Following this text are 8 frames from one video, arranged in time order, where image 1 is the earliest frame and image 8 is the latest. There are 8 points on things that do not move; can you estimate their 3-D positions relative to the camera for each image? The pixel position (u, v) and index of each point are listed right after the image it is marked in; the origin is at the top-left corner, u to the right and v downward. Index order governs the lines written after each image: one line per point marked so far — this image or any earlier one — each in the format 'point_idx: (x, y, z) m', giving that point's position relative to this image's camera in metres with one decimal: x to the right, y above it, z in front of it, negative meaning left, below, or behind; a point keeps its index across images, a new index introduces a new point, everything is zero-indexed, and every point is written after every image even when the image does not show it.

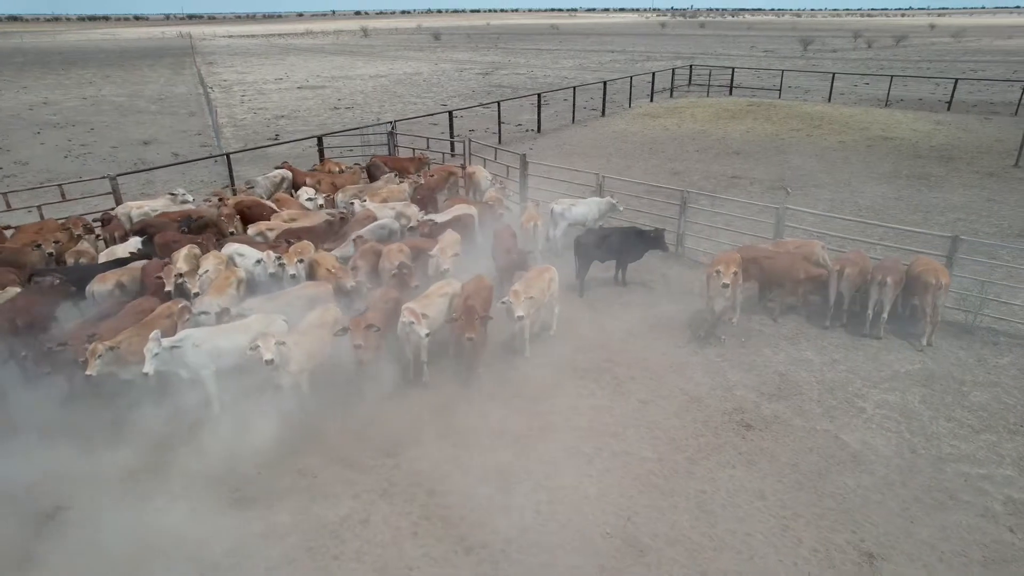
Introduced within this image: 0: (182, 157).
0: (-9.9, +3.9, +19.3) m
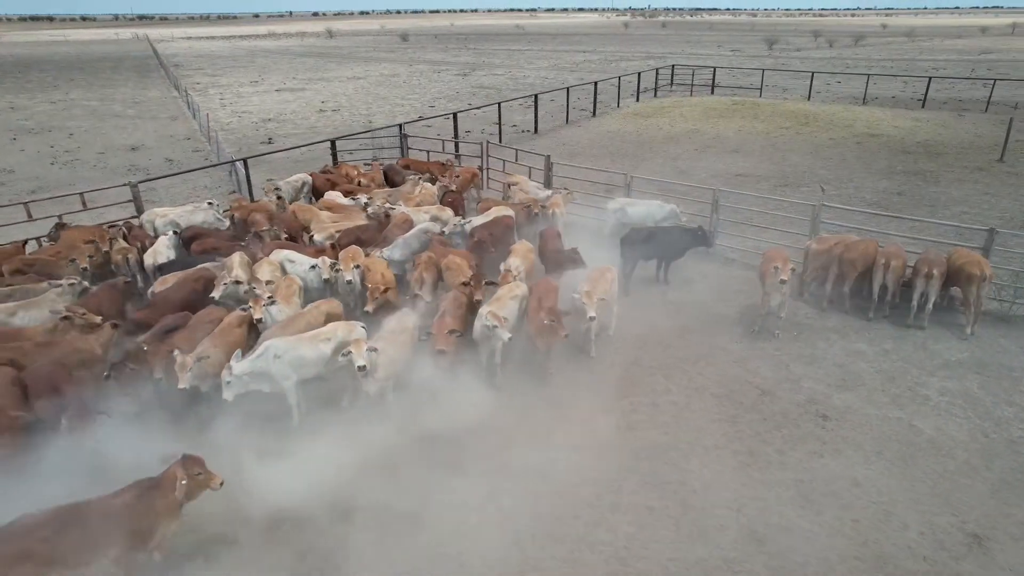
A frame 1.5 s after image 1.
0: (-9.8, +3.6, +18.8) m
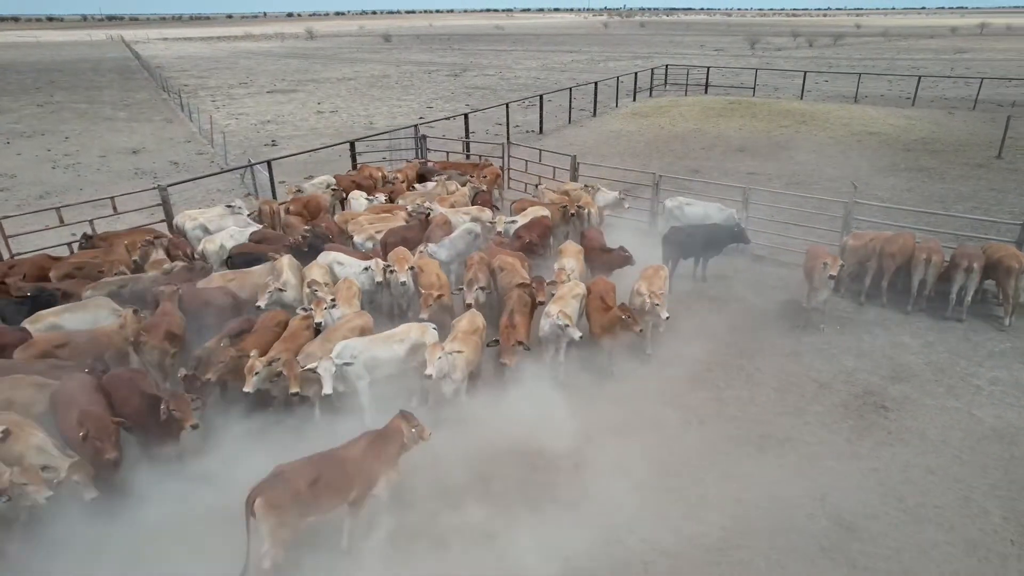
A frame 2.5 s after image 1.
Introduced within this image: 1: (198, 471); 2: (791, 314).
0: (-9.4, +3.5, +18.6) m
1: (-2.9, -1.7, +5.9) m
2: (+4.0, -0.3, +9.2) m
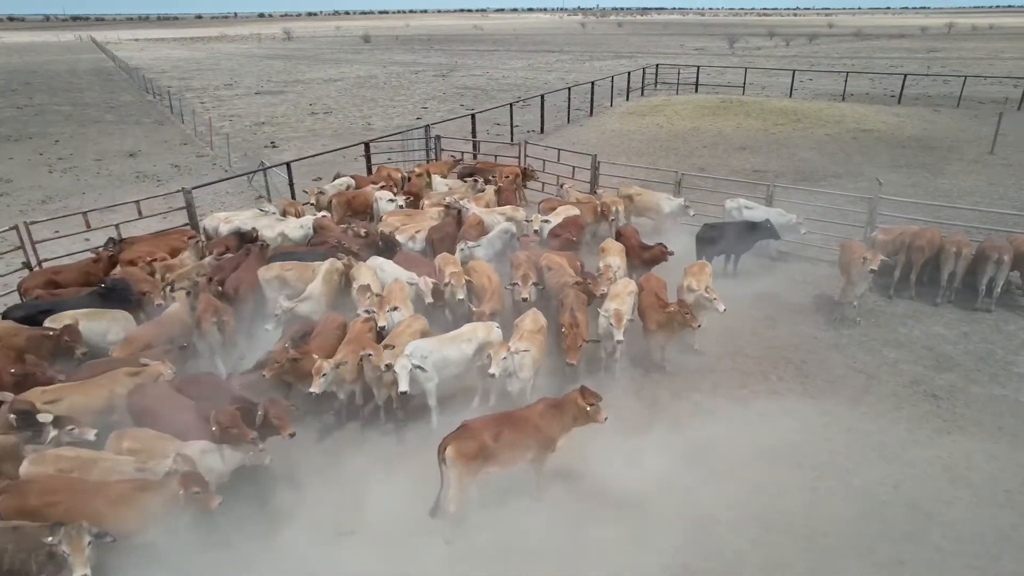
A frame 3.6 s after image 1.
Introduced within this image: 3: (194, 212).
0: (-9.2, +3.4, +18.3) m
1: (-2.2, -1.7, +5.9) m
2: (+4.6, -0.3, +9.4) m
3: (-5.4, +1.3, +11.0) m
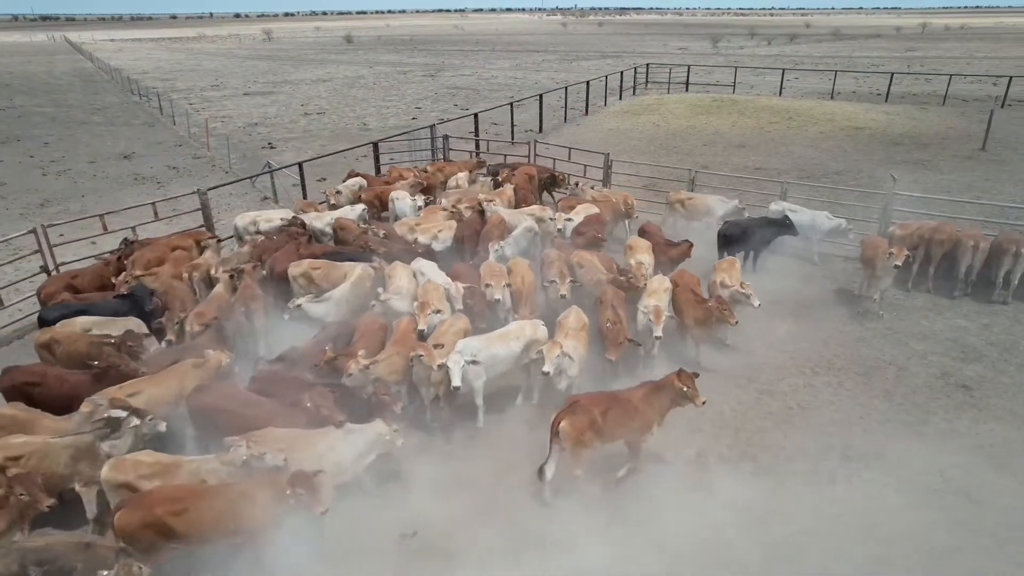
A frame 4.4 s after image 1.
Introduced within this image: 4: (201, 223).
0: (-9.1, +3.3, +18.1) m
1: (-1.6, -1.7, +5.8) m
2: (+5.0, -0.2, +9.5) m
3: (-5.1, +1.3, +10.9) m
4: (-5.9, +1.2, +12.2) m
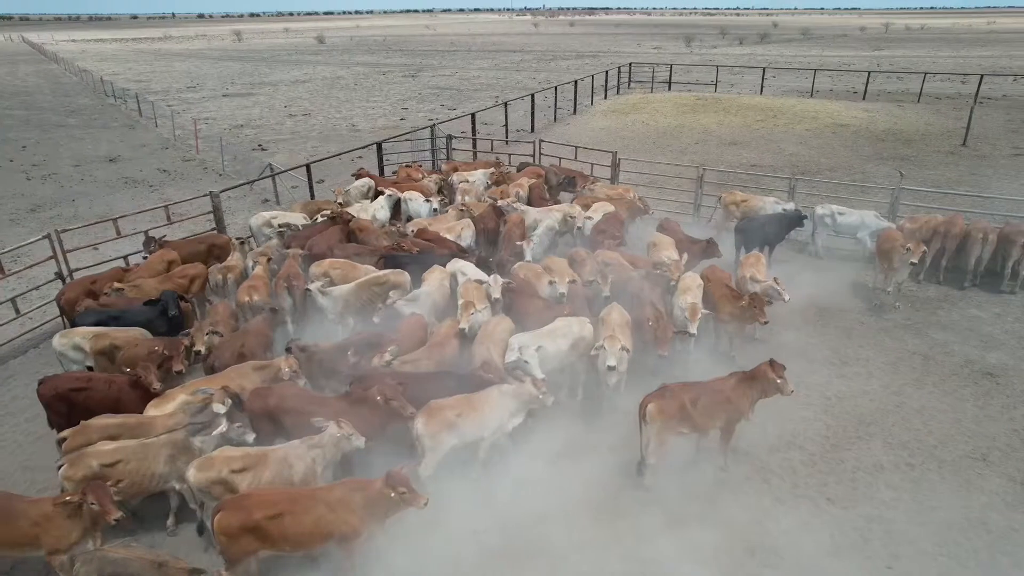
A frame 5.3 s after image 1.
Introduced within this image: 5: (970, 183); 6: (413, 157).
0: (-9.2, +3.1, +17.7) m
1: (-1.1, -1.7, +5.8) m
2: (+5.3, -0.1, +9.8) m
3: (-4.8, +1.2, +10.7) m
4: (-5.7, +1.2, +12.0) m
5: (+11.4, +2.6, +16.0) m
6: (-2.4, +3.2, +15.6) m
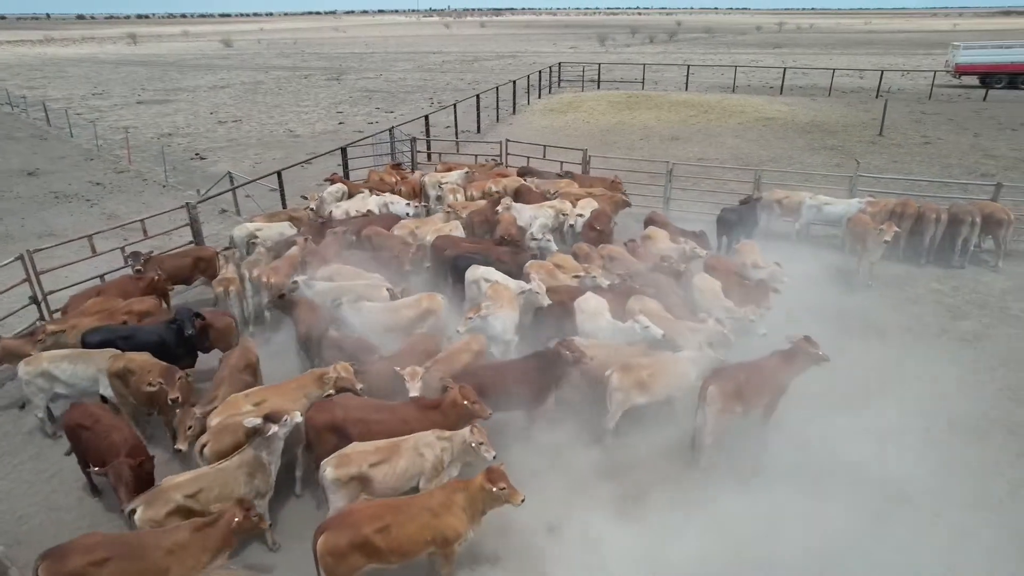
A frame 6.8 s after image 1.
0: (-10.2, +2.6, +16.6) m
1: (-0.5, -1.7, +5.7) m
2: (+5.3, +0.2, +10.5) m
3: (-4.9, +0.9, +10.2) m
4: (-5.9, +0.8, +11.3) m
5: (+10.4, +3.2, +17.4) m
6: (-3.3, +3.0, +15.4) m
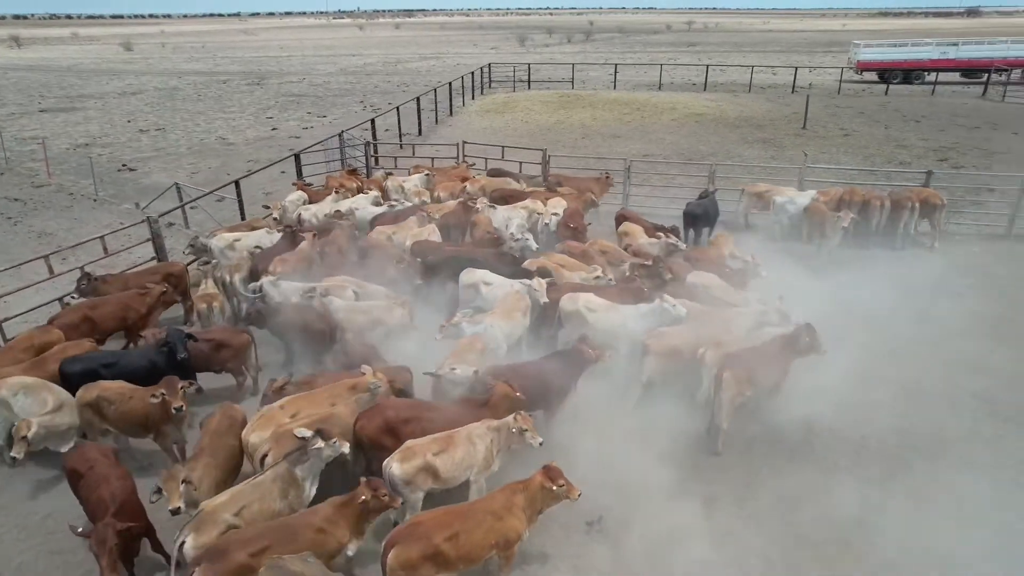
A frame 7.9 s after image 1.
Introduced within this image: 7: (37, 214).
0: (-11.3, +2.0, +15.4) m
1: (-0.2, -1.8, +5.7) m
2: (+4.9, +0.5, +11.1) m
3: (-5.2, +0.7, +9.6) m
4: (-6.4, +0.5, +10.6) m
5: (+9.0, +3.7, +18.5) m
6: (-4.3, +2.8, +14.9) m
7: (-10.8, +1.7, +14.6) m
